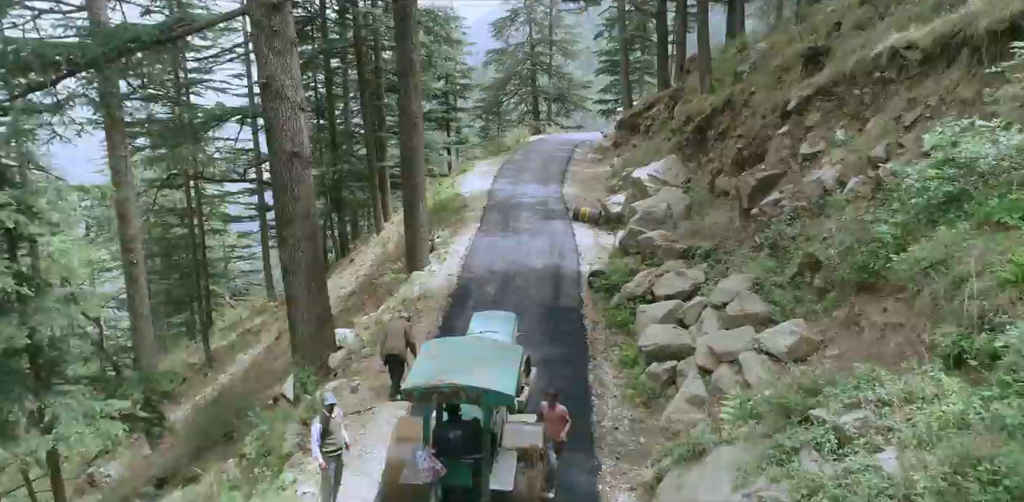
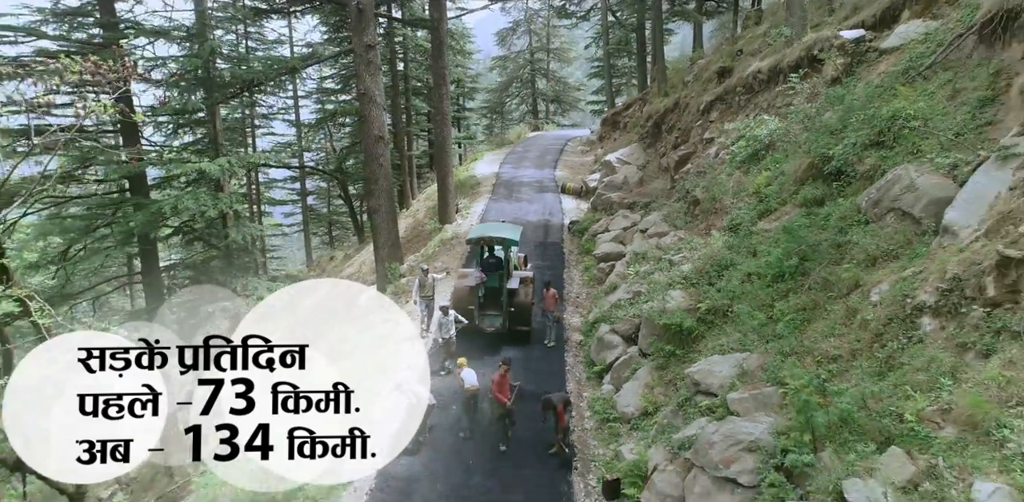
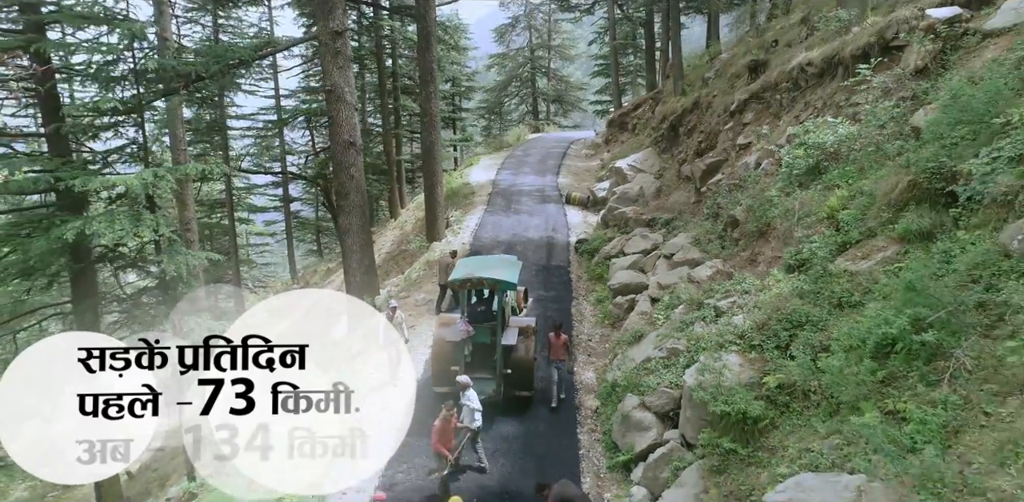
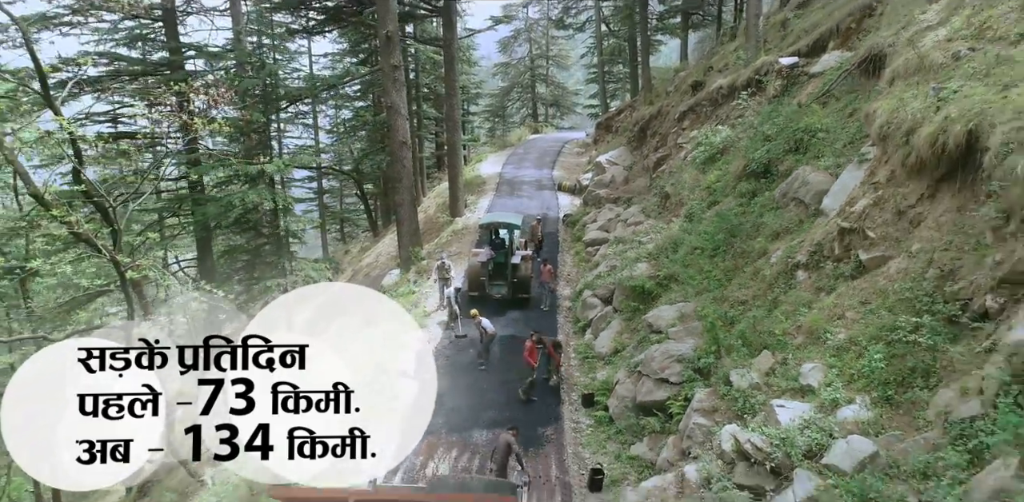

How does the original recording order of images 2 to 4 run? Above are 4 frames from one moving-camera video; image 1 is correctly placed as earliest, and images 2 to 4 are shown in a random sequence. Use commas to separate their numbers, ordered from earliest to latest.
3, 2, 4
